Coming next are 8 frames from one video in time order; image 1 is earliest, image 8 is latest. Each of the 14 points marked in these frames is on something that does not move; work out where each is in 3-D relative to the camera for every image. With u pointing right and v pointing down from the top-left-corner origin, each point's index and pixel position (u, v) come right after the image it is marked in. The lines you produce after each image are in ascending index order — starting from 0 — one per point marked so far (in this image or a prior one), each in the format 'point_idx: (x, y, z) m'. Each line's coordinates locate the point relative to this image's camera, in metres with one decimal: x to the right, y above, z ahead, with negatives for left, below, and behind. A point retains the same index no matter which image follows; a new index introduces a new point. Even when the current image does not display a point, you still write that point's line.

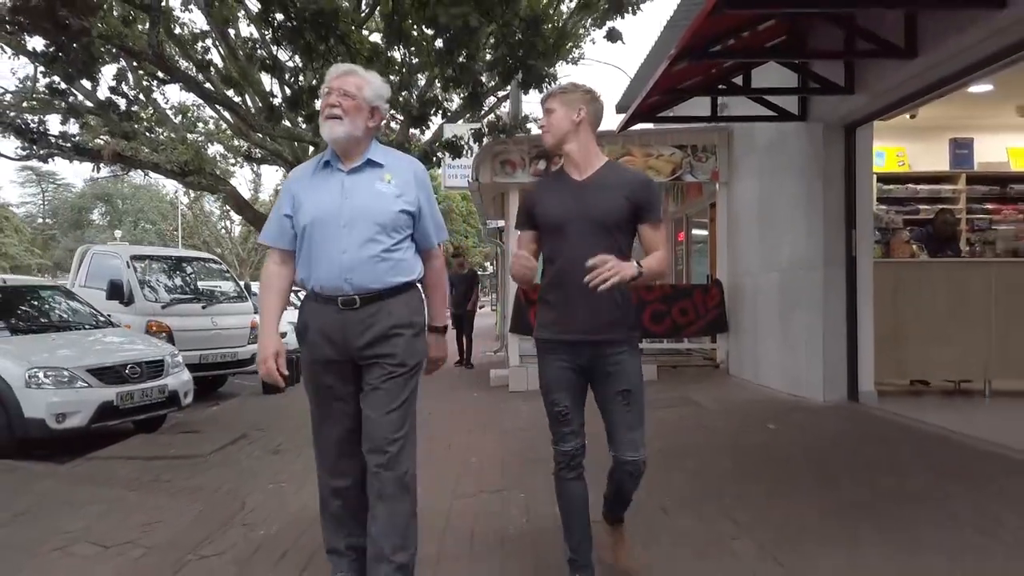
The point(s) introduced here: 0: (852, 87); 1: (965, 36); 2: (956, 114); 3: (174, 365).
0: (+2.7, +1.6, +6.7) m
1: (+2.7, +1.5, +5.2) m
2: (+4.6, +1.8, +8.8) m
3: (-3.5, -0.8, +8.8) m
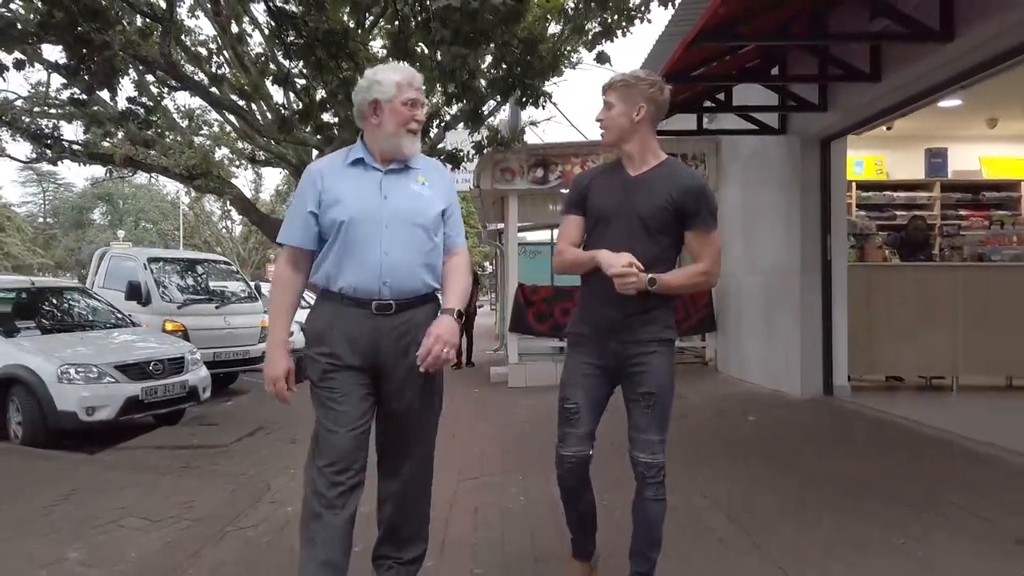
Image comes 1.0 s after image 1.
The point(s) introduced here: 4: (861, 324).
0: (+2.7, +1.5, +7.2) m
1: (+2.7, +1.5, +5.7) m
2: (+4.6, +1.8, +9.4) m
3: (-3.5, -0.8, +9.3) m
4: (+3.4, -0.4, +8.2) m
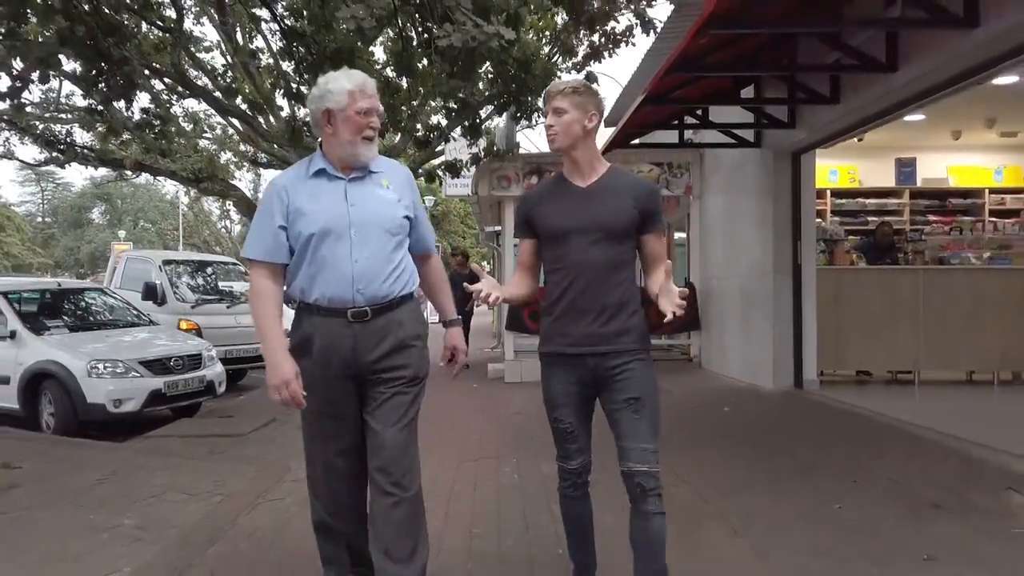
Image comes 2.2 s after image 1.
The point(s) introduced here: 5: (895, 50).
0: (+2.6, +1.5, +7.9) m
1: (+2.7, +1.5, +6.4) m
2: (+4.6, +1.8, +10.1) m
3: (-3.6, -0.8, +10.0) m
4: (+3.3, -0.4, +8.8) m
5: (+2.6, +1.6, +5.8) m
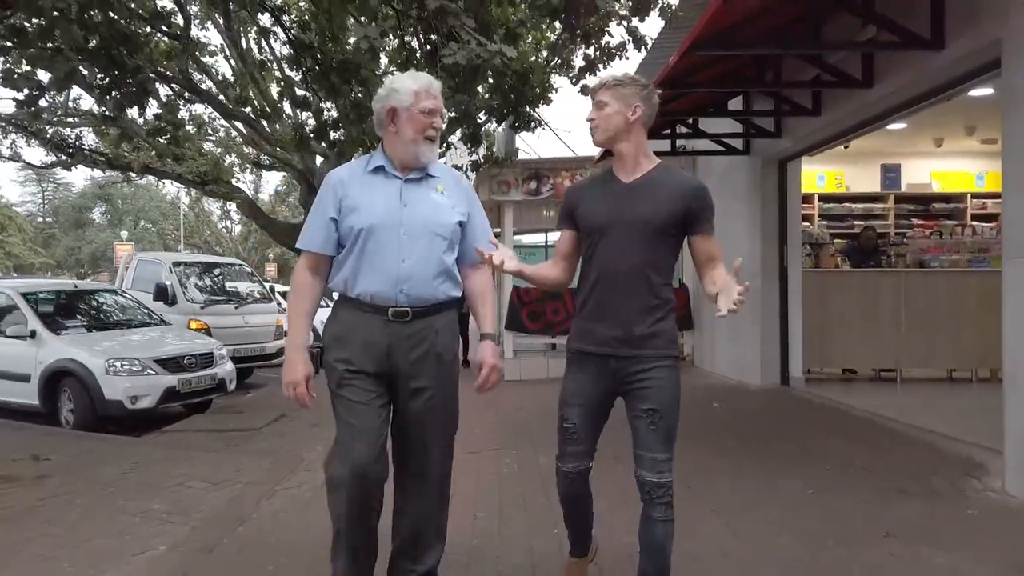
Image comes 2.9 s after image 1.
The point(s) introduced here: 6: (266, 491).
0: (+2.6, +1.5, +8.3) m
1: (+2.7, +1.5, +6.8) m
2: (+4.6, +1.8, +10.5) m
3: (-3.6, -0.8, +10.3) m
4: (+3.3, -0.4, +9.2) m
5: (+2.6, +1.6, +6.2) m
6: (-1.6, -1.3, +5.5) m
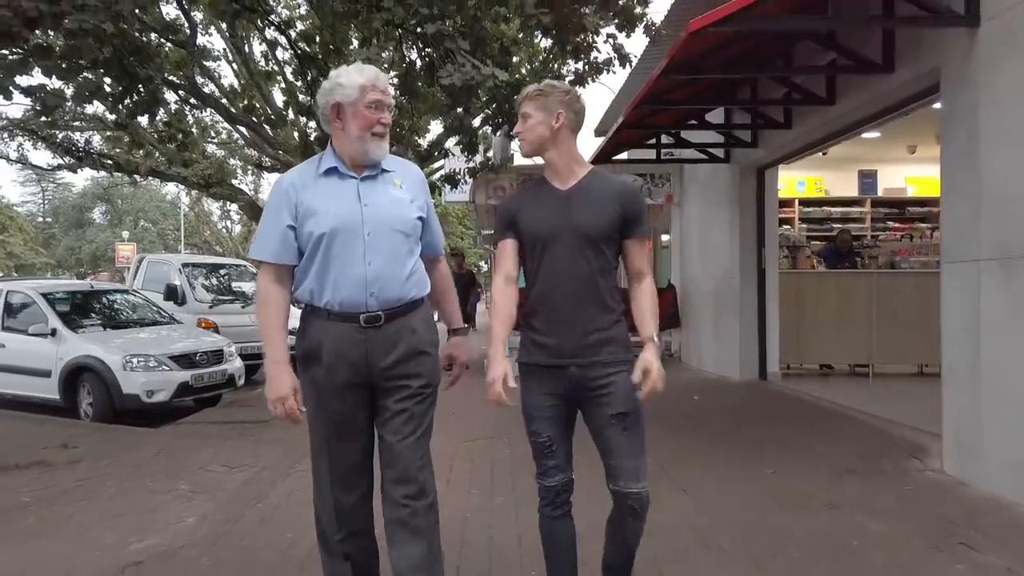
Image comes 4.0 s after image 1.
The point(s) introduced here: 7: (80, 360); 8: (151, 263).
0: (+2.6, +1.5, +8.8) m
1: (+2.6, +1.5, +7.3) m
2: (+4.5, +1.8, +11.0) m
3: (-3.6, -0.8, +10.9) m
4: (+3.2, -0.4, +9.8) m
5: (+2.6, +1.6, +6.8) m
6: (-1.7, -1.3, +6.1) m
7: (-5.0, -0.8, +9.8) m
8: (-6.1, +0.4, +14.2) m
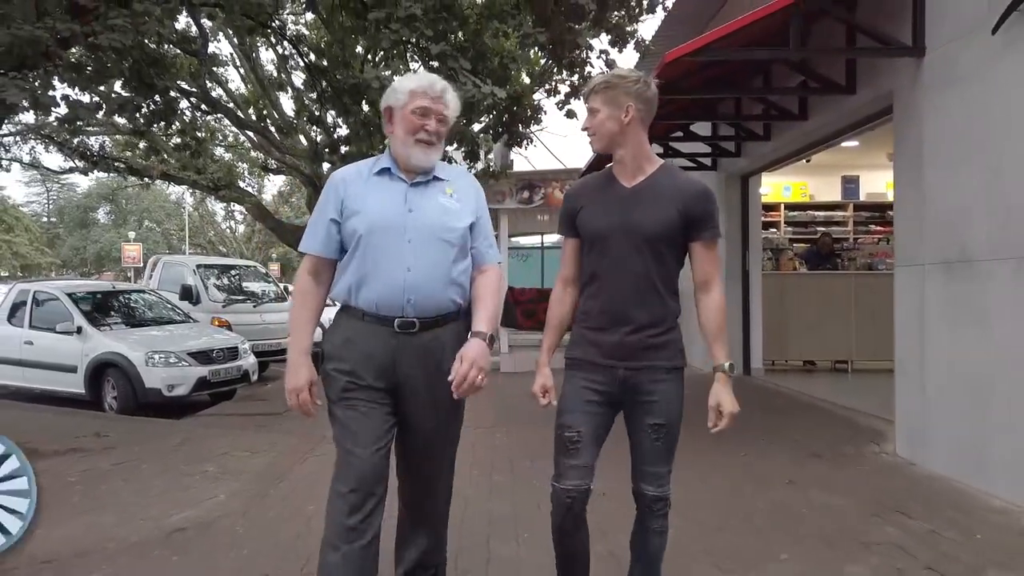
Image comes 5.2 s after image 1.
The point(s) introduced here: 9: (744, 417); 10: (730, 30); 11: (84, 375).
0: (+2.5, +1.5, +9.4) m
1: (+2.6, +1.5, +7.9) m
2: (+4.5, +1.8, +11.6) m
3: (-3.6, -0.9, +11.5) m
4: (+3.2, -0.4, +10.4) m
5: (+2.6, +1.6, +7.4) m
6: (-1.7, -1.3, +6.7) m
7: (-5.0, -0.8, +10.4) m
8: (-6.1, +0.4, +14.8) m
9: (+2.1, -1.2, +7.5) m
10: (+1.4, +1.6, +5.4) m
11: (-5.4, -1.1, +10.6) m
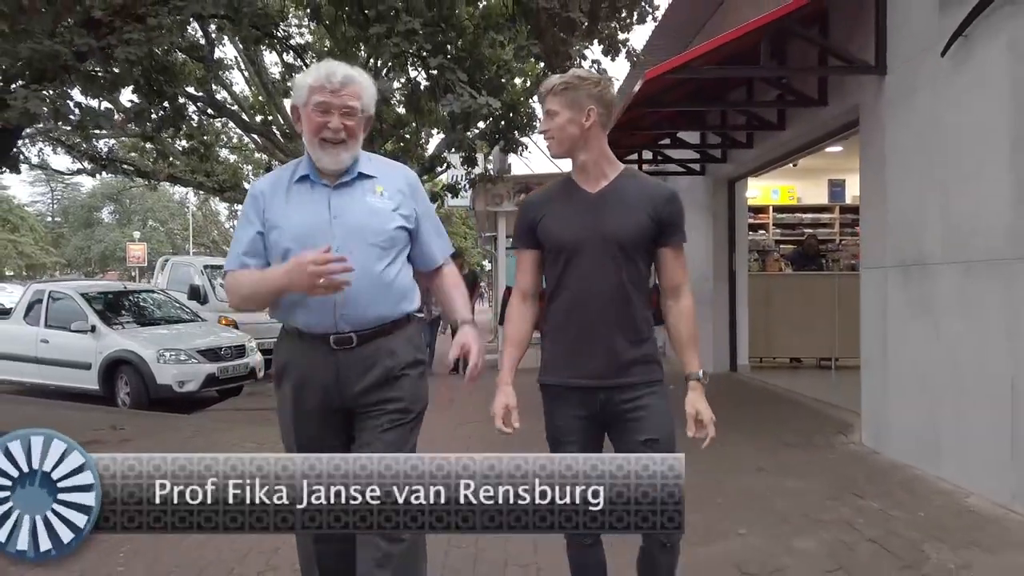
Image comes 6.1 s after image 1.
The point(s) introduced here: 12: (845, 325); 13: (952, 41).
0: (+2.5, +1.5, +9.8) m
1: (+2.5, +1.5, +8.3) m
2: (+4.4, +1.8, +12.0) m
3: (-3.7, -0.9, +11.9) m
4: (+3.2, -0.4, +10.8) m
5: (+2.5, +1.6, +7.8) m
6: (-1.7, -1.3, +7.1) m
7: (-5.0, -0.8, +10.8) m
8: (-6.1, +0.4, +15.3) m
9: (+2.0, -1.2, +8.0) m
10: (+1.3, +1.6, +5.8) m
11: (-5.4, -1.1, +11.0) m
12: (+4.2, -0.5, +10.6) m
13: (+2.6, +1.4, +4.9) m
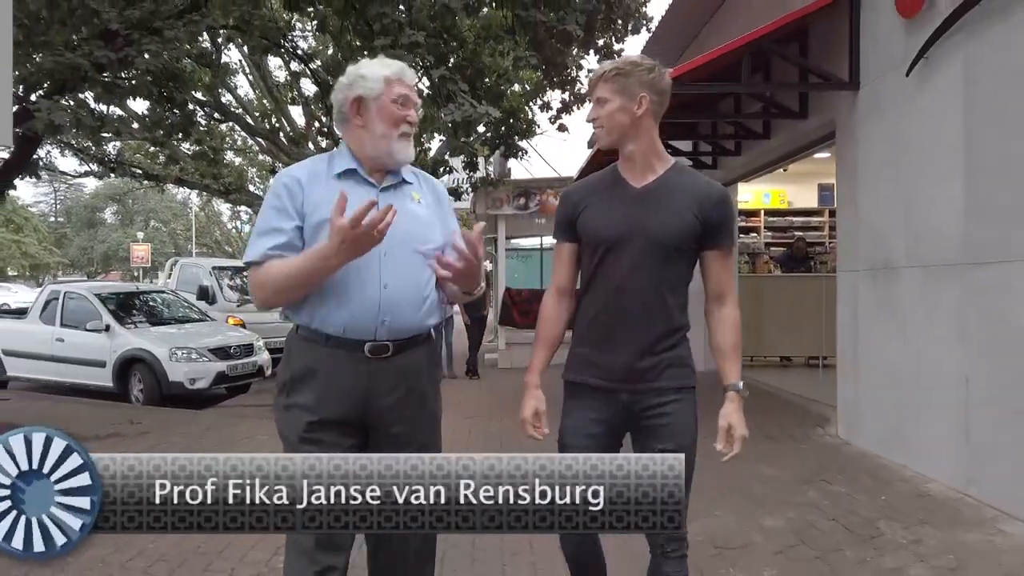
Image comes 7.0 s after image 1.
0: (+2.5, +1.5, +10.2) m
1: (+2.5, +1.4, +8.7) m
2: (+4.4, +1.8, +12.4) m
3: (-3.7, -0.9, +12.4) m
4: (+3.2, -0.4, +11.2) m
5: (+2.5, +1.6, +8.2) m
6: (-1.8, -1.4, +7.5) m
7: (-5.1, -0.9, +11.2) m
8: (-6.1, +0.4, +15.7) m
9: (+2.0, -1.2, +8.4) m
10: (+1.3, +1.6, +6.2) m
11: (-5.4, -1.1, +11.4) m
12: (+4.2, -0.5, +11.0) m
13: (+2.5, +1.4, +5.3) m
